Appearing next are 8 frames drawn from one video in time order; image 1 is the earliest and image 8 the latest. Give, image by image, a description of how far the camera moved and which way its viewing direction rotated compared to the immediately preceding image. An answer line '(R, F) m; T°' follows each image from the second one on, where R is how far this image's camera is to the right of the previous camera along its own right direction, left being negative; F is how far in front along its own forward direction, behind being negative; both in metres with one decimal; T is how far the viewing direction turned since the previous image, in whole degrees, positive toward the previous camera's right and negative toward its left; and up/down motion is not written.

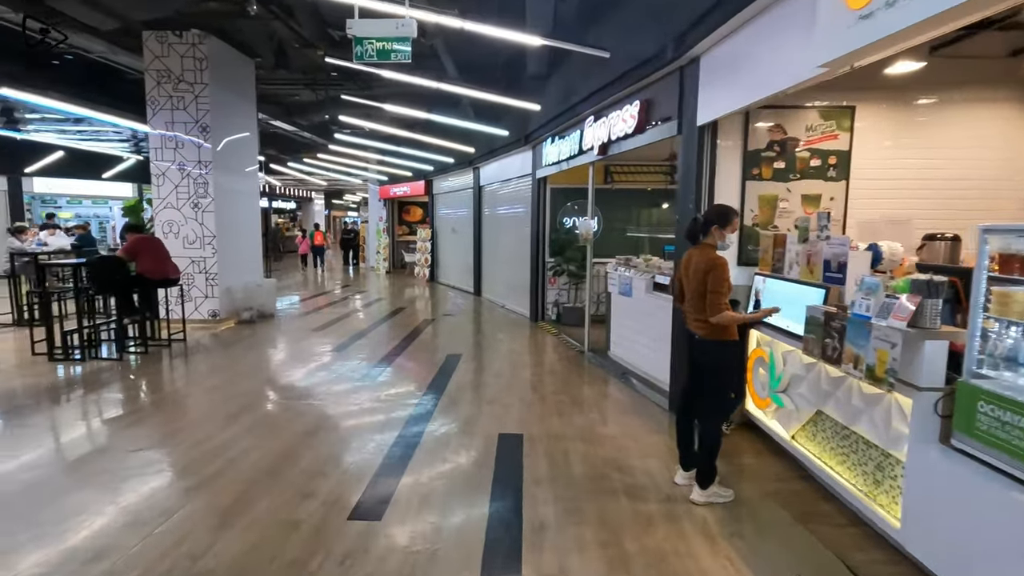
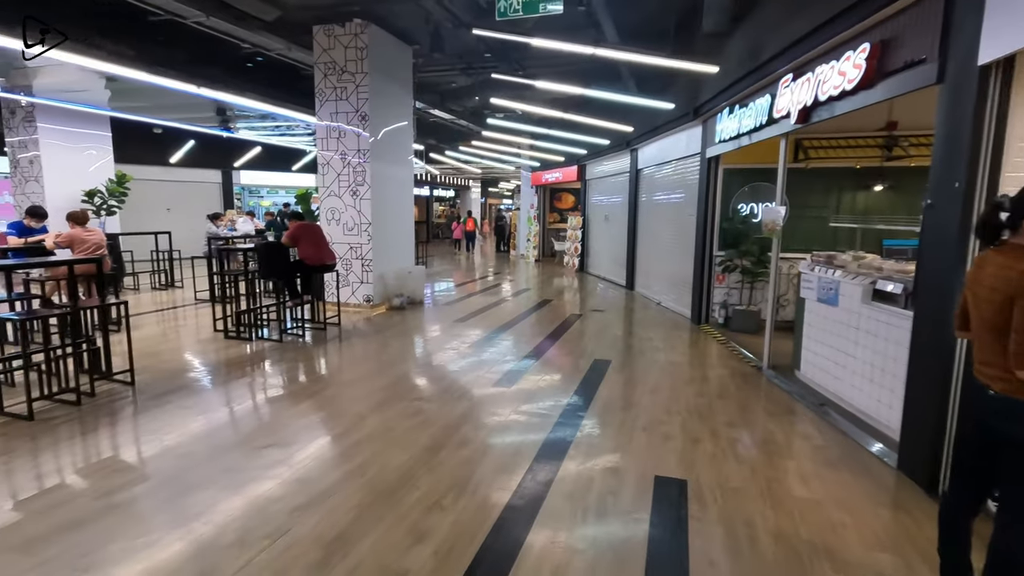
(-0.1, +0.6) m; -16°
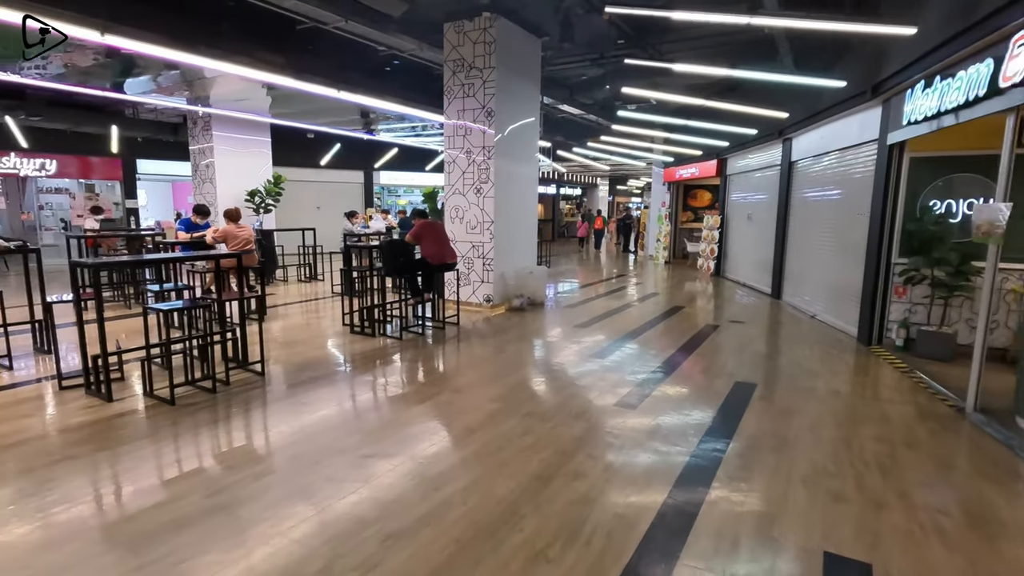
(0.0, +0.4) m; -13°
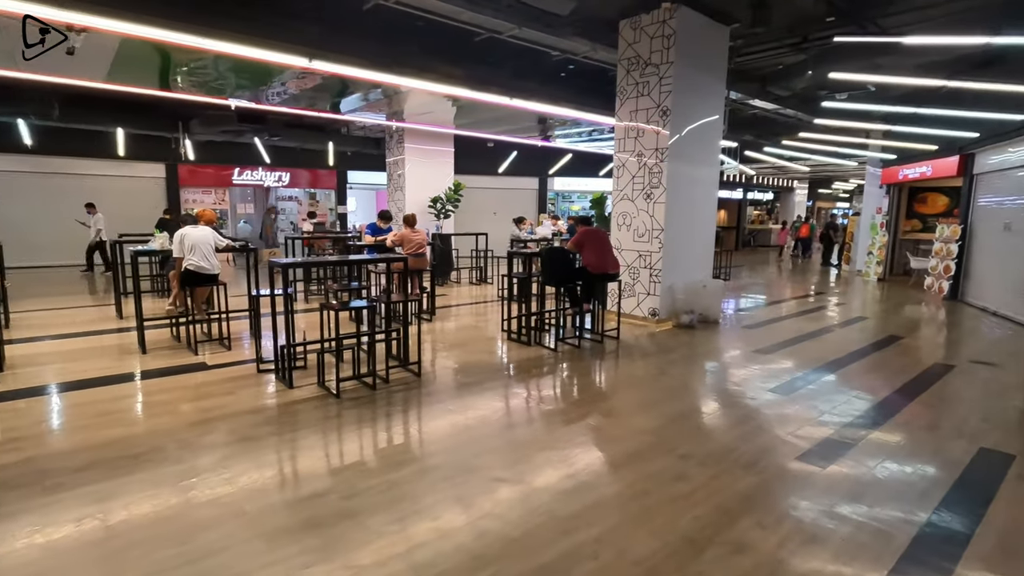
(+0.1, +0.3) m; -18°
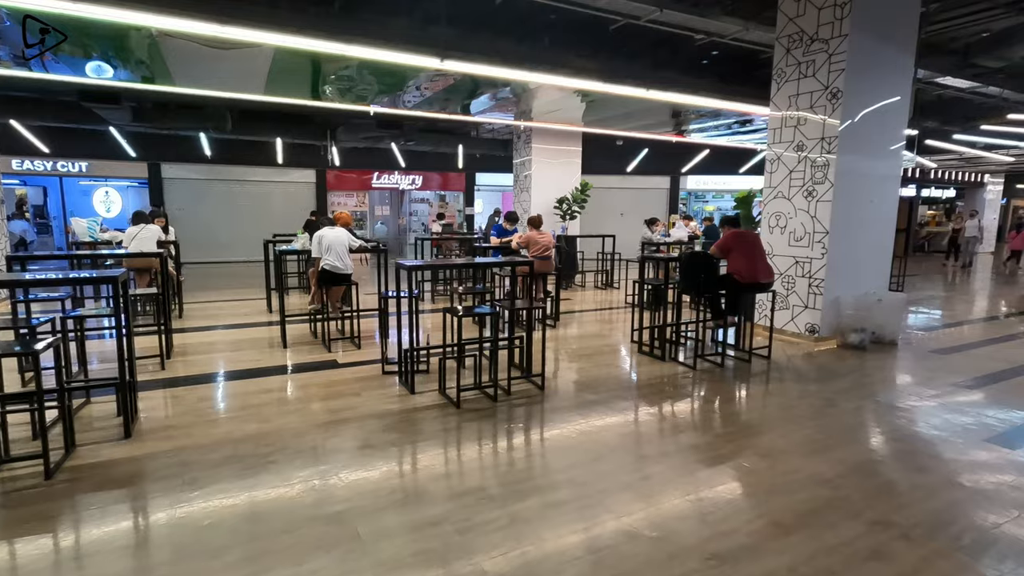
(-0.1, +0.3) m; -13°
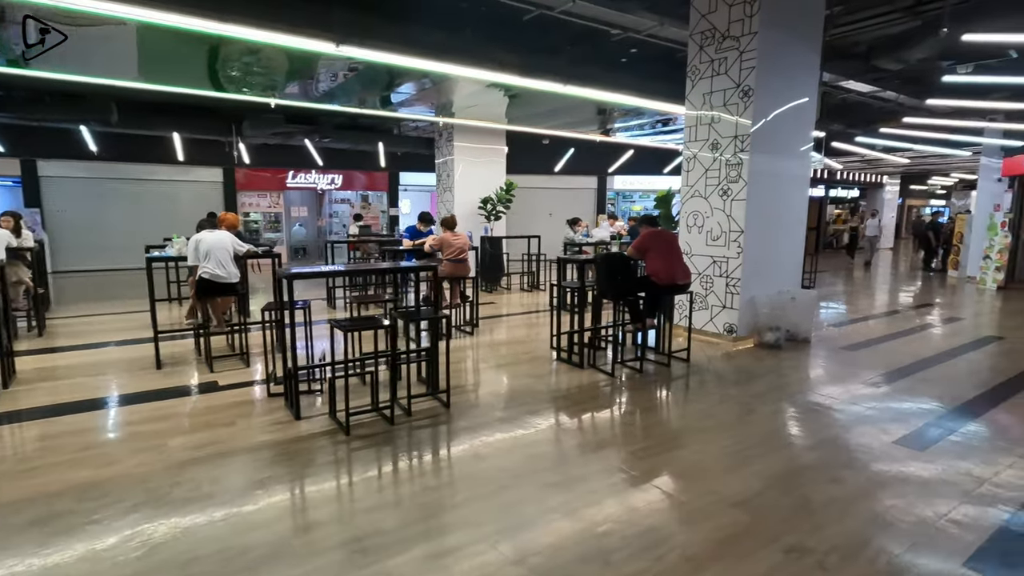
(+0.3, +0.3) m; +7°
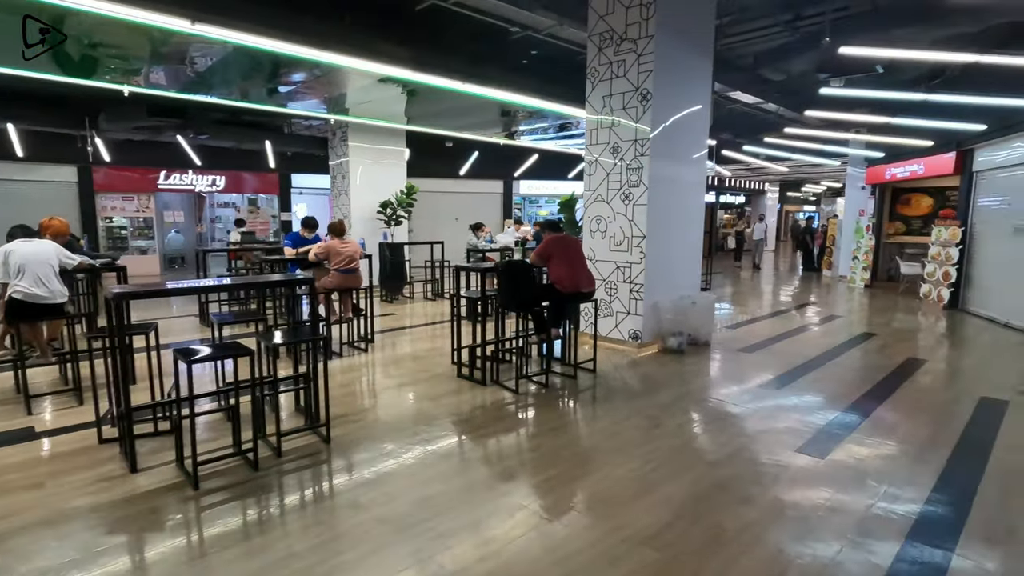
(+0.1, +0.4) m; +9°
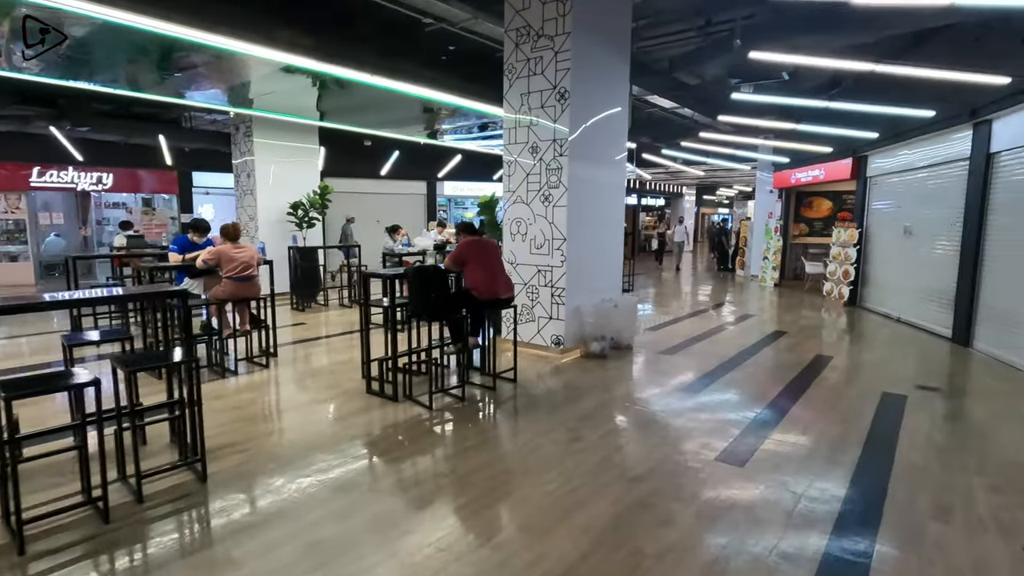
(+0.1, +0.2) m; +7°
